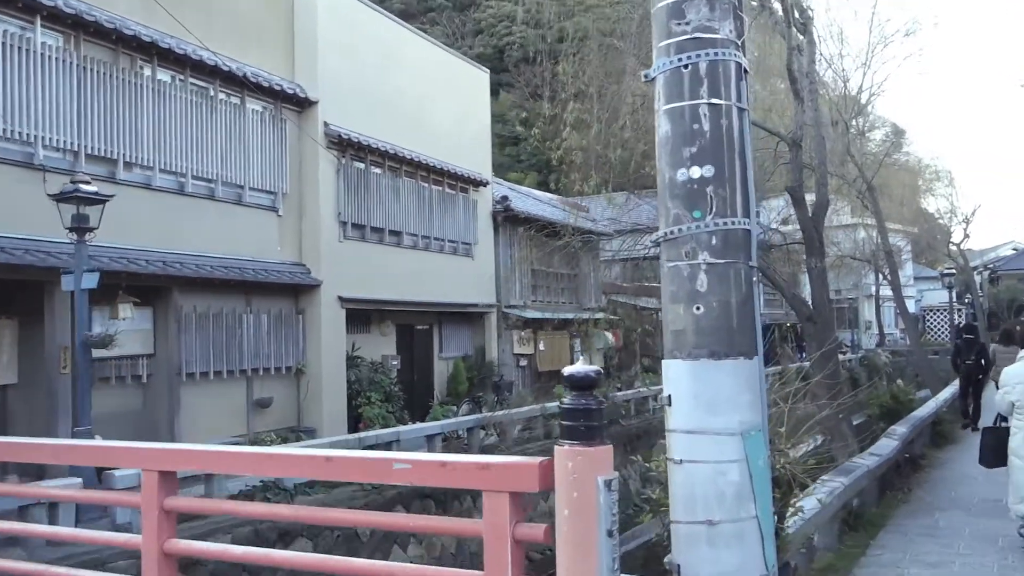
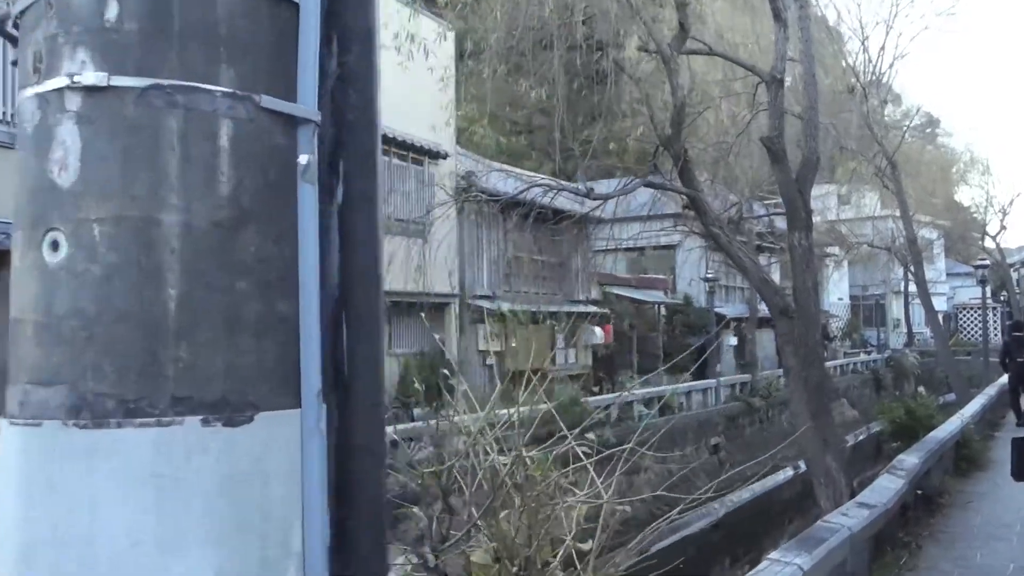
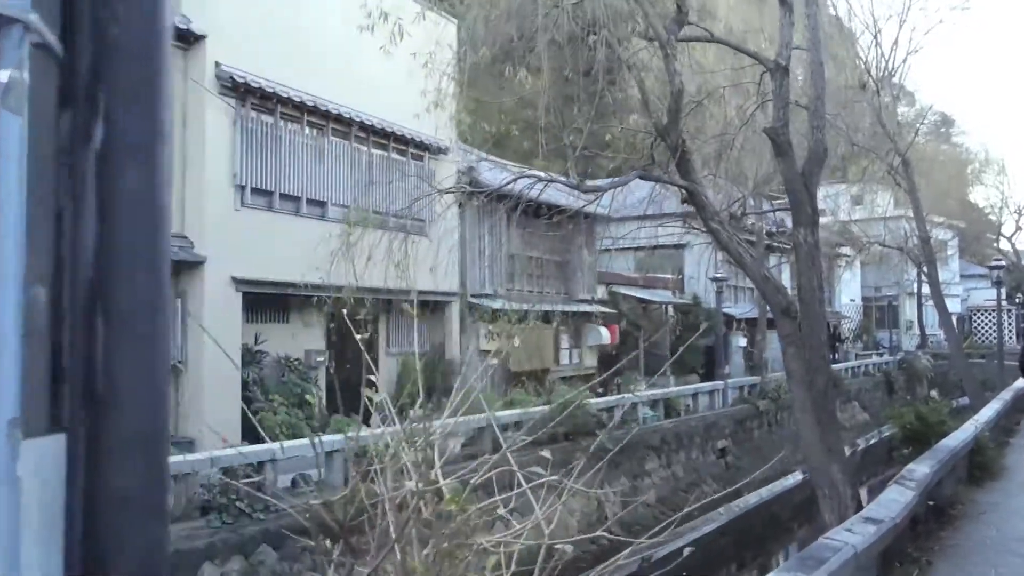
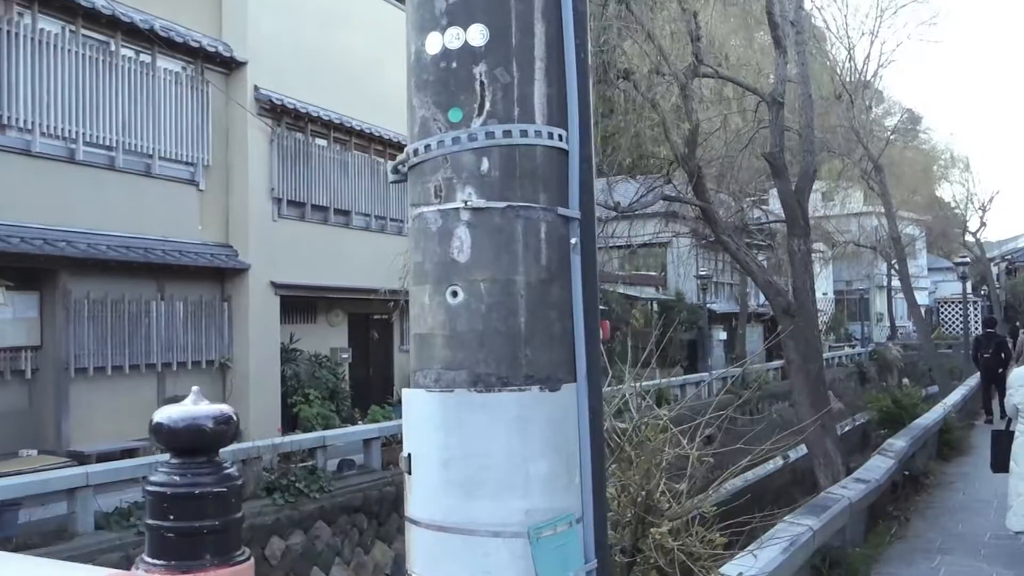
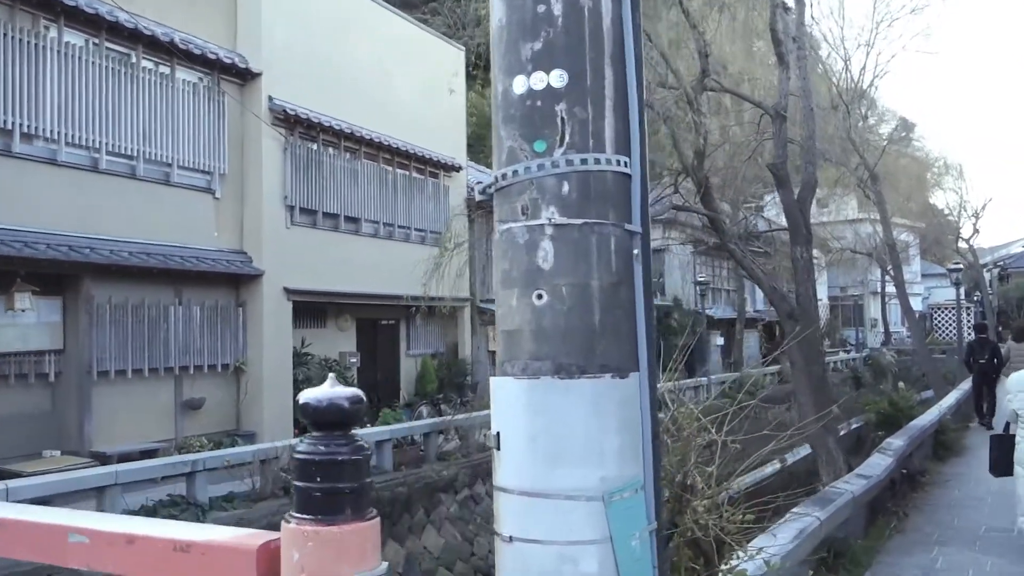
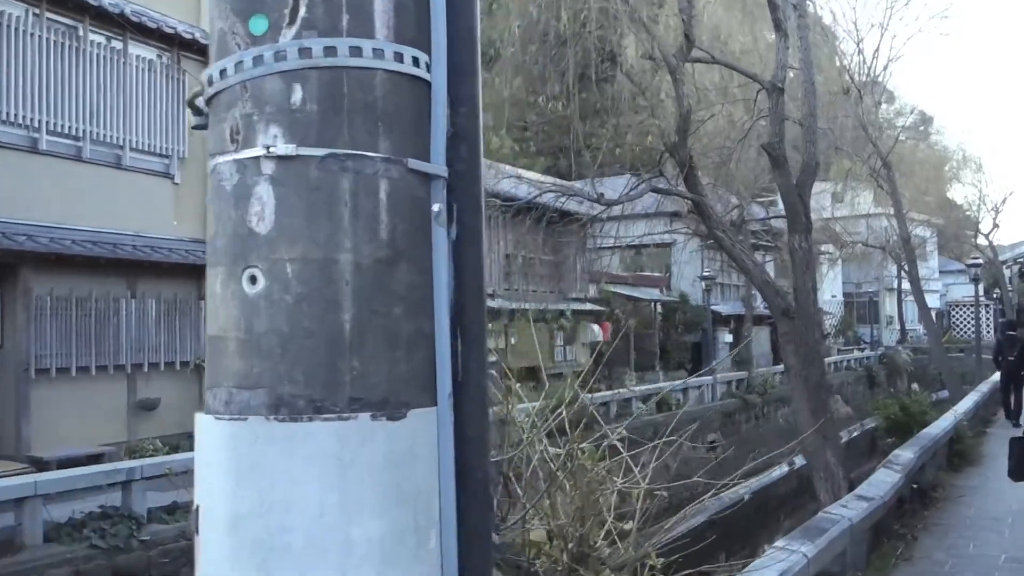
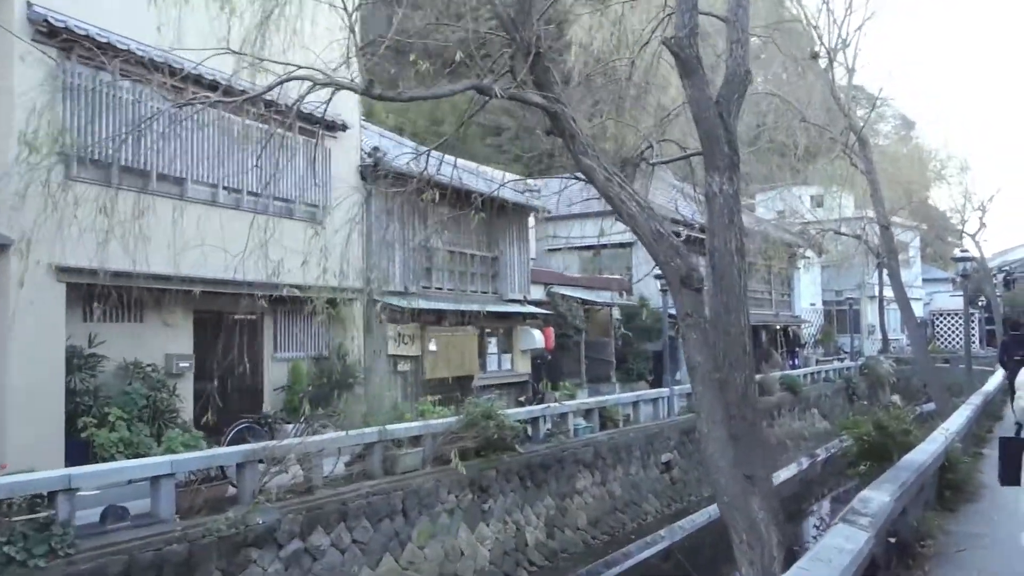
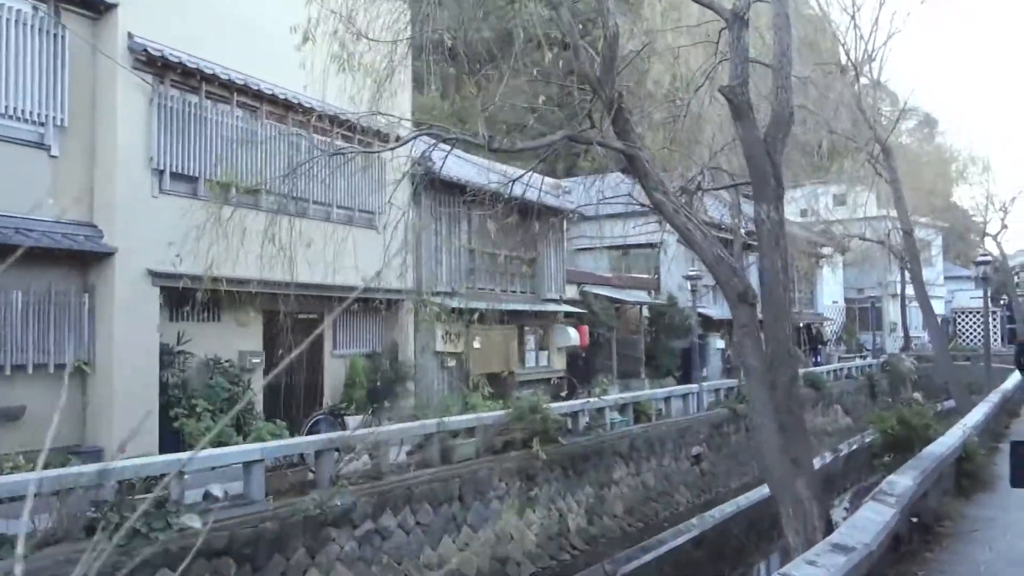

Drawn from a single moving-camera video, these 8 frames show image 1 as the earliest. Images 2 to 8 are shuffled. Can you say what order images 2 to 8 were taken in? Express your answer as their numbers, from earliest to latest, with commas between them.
5, 4, 6, 2, 3, 8, 7
